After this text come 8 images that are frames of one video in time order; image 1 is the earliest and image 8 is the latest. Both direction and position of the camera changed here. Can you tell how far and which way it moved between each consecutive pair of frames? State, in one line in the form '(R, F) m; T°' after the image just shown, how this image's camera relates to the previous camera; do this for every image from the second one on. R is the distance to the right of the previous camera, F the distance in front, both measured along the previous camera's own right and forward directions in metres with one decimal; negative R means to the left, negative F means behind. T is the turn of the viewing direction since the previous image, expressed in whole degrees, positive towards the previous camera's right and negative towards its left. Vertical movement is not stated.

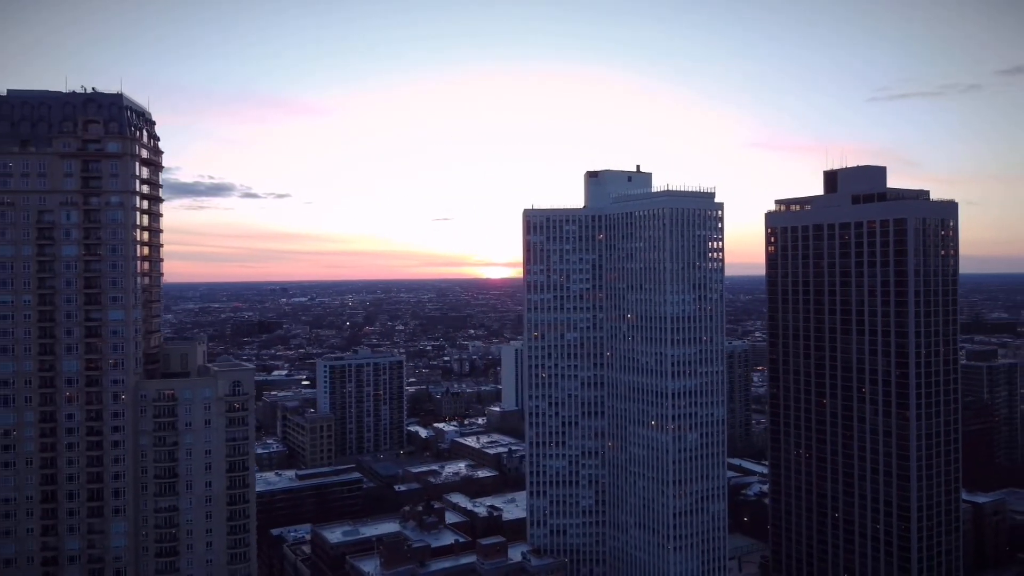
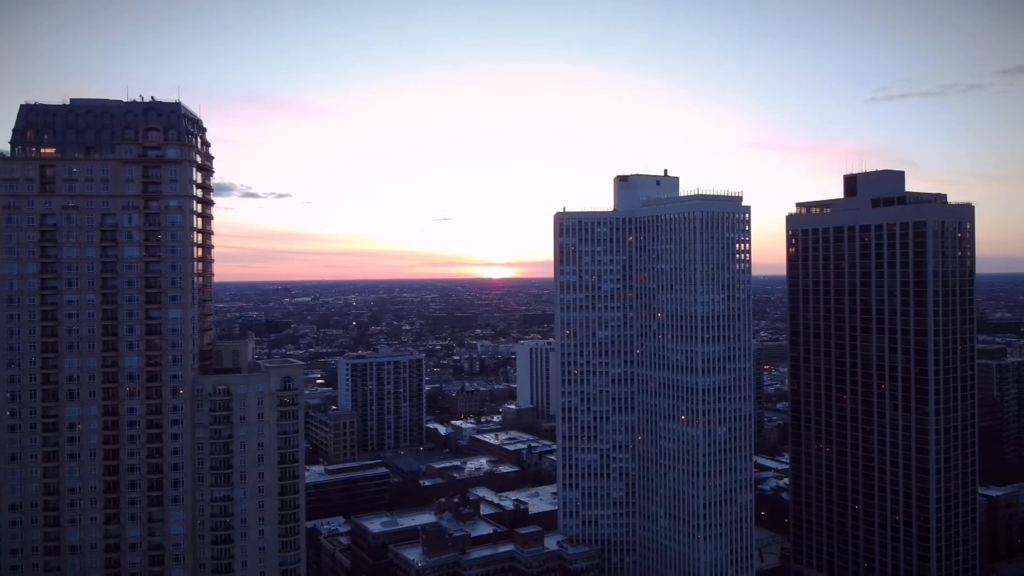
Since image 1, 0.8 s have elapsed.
(-3.6, -3.2) m; 0°
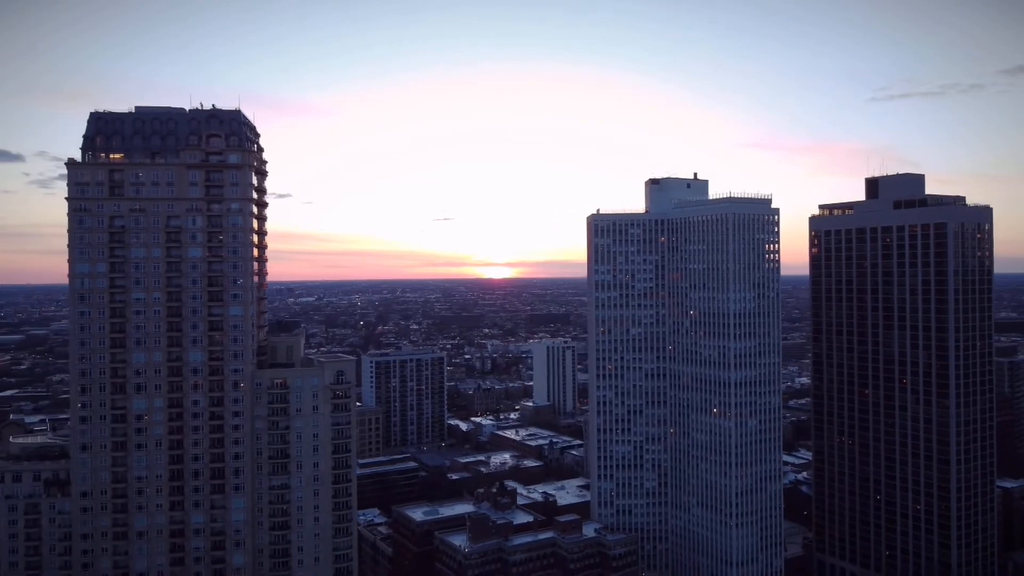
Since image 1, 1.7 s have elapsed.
(-4.1, -3.6) m; 0°
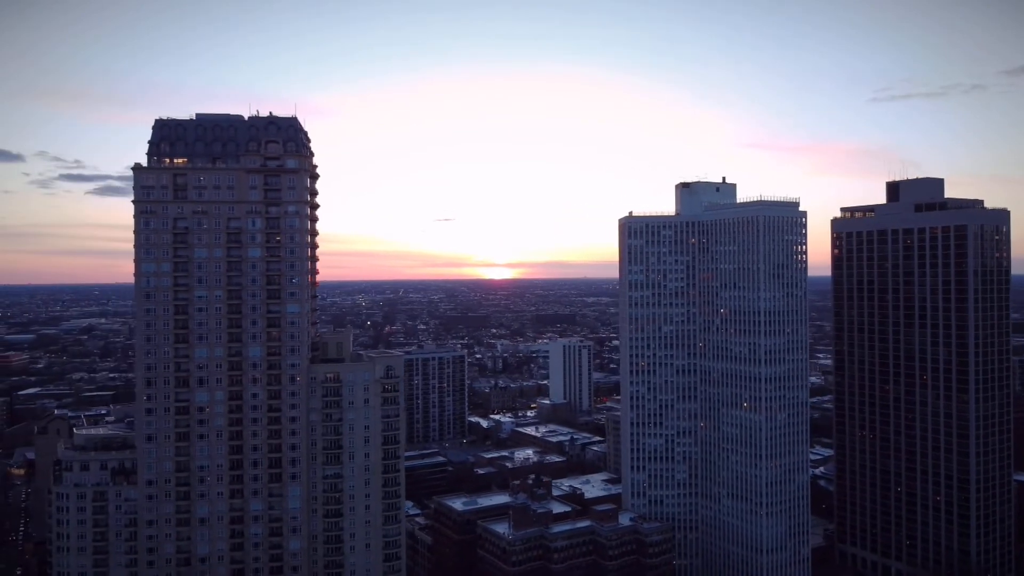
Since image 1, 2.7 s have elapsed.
(-4.2, -3.7) m; 0°
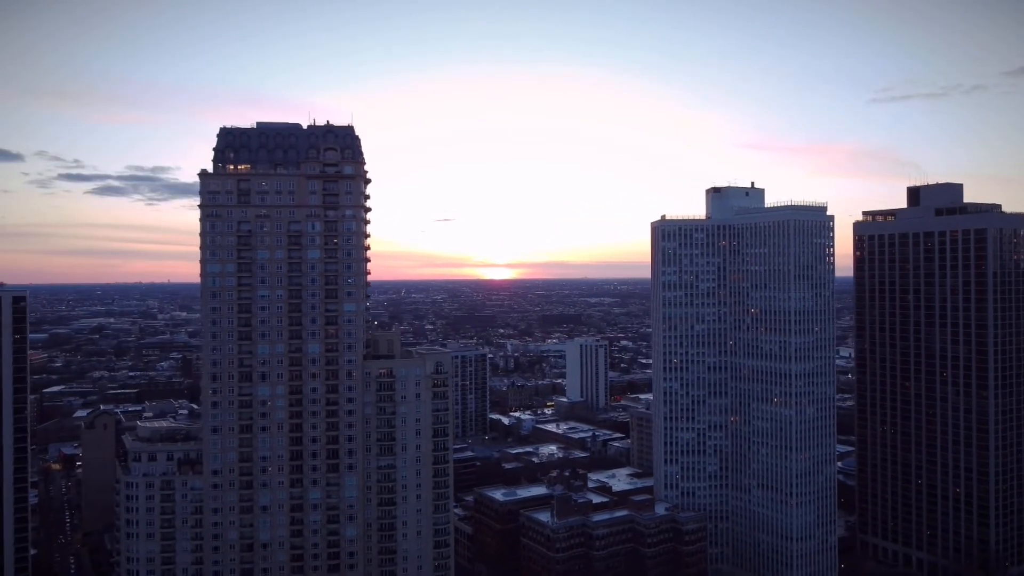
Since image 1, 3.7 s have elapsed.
(-4.8, -4.1) m; 0°
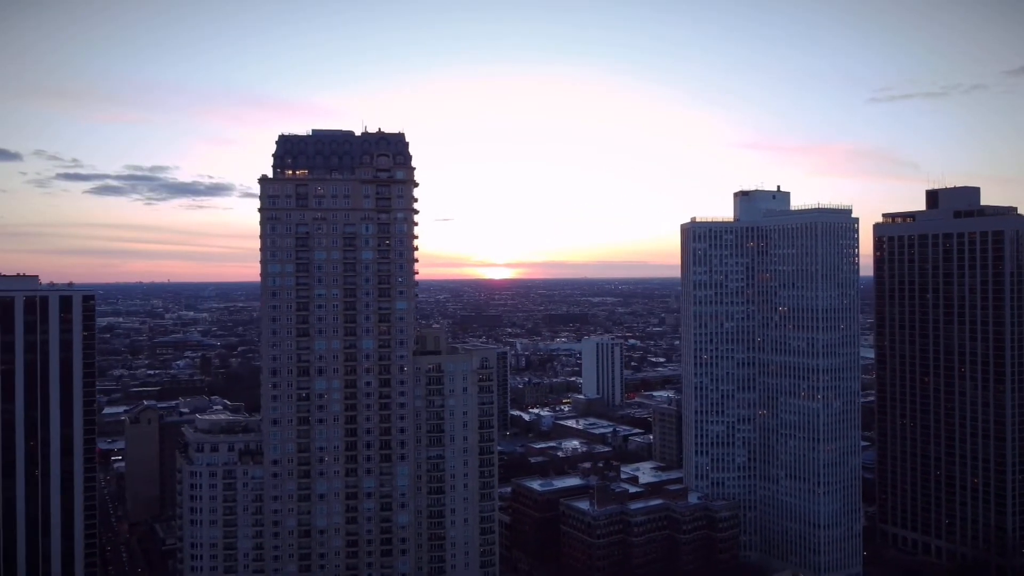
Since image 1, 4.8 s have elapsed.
(-4.8, -4.2) m; 0°
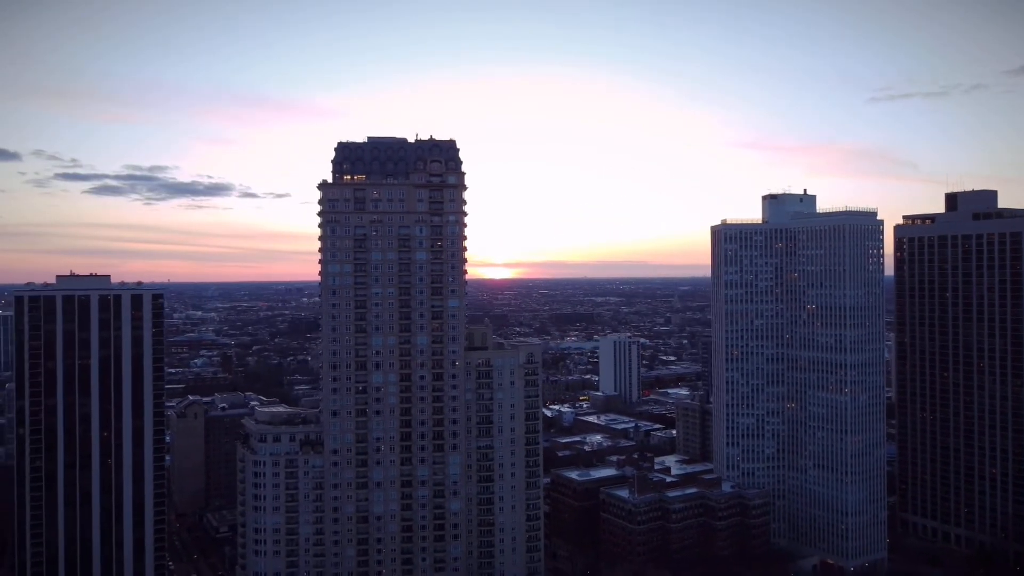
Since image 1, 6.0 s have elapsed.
(-5.4, -4.7) m; 0°
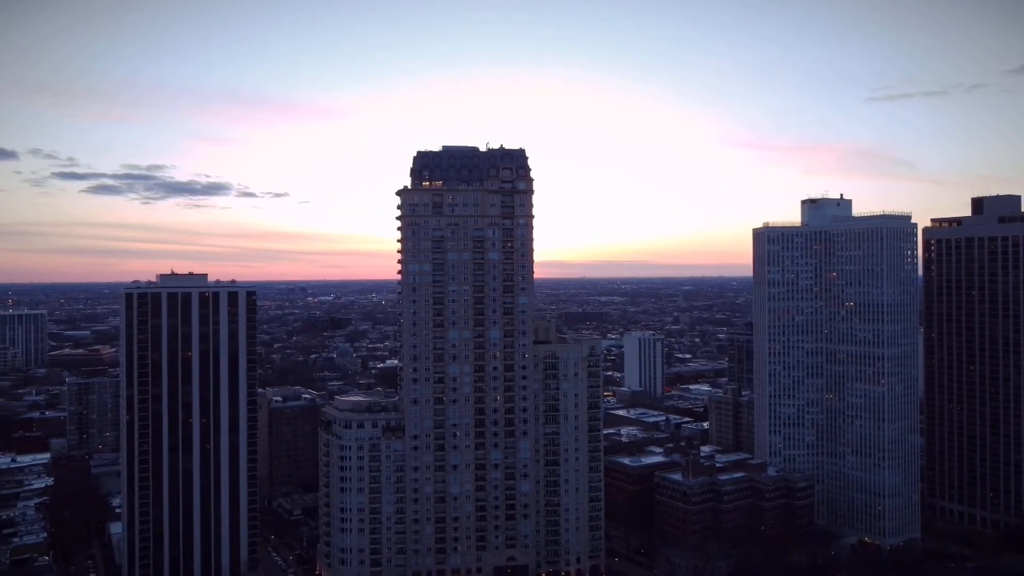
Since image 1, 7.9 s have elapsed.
(-8.3, -7.3) m; 0°
